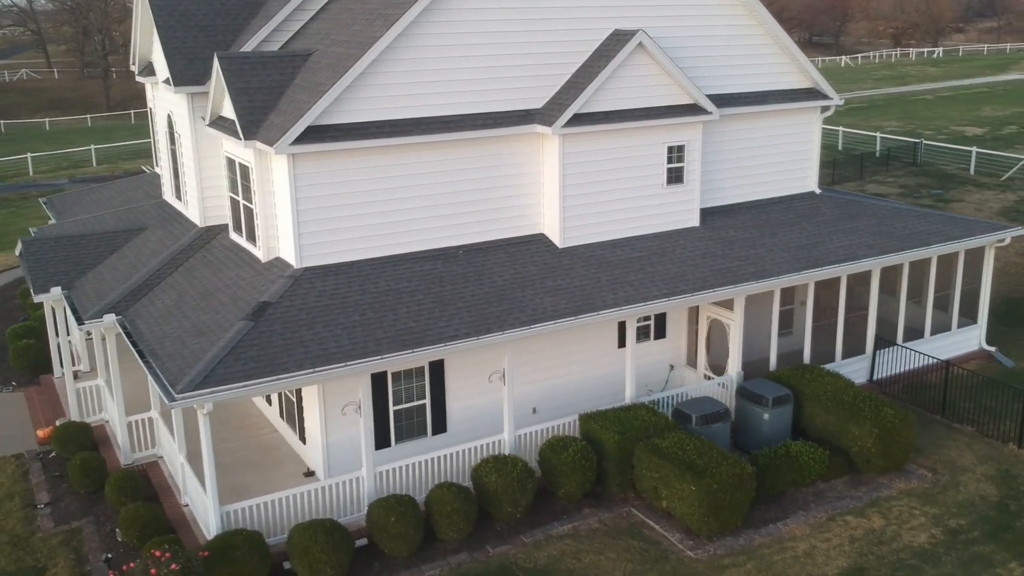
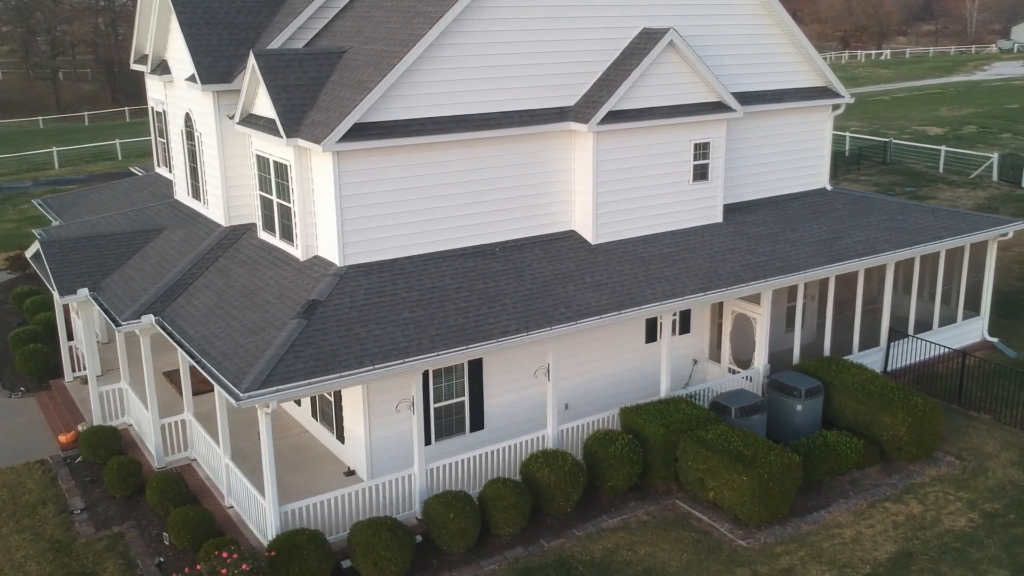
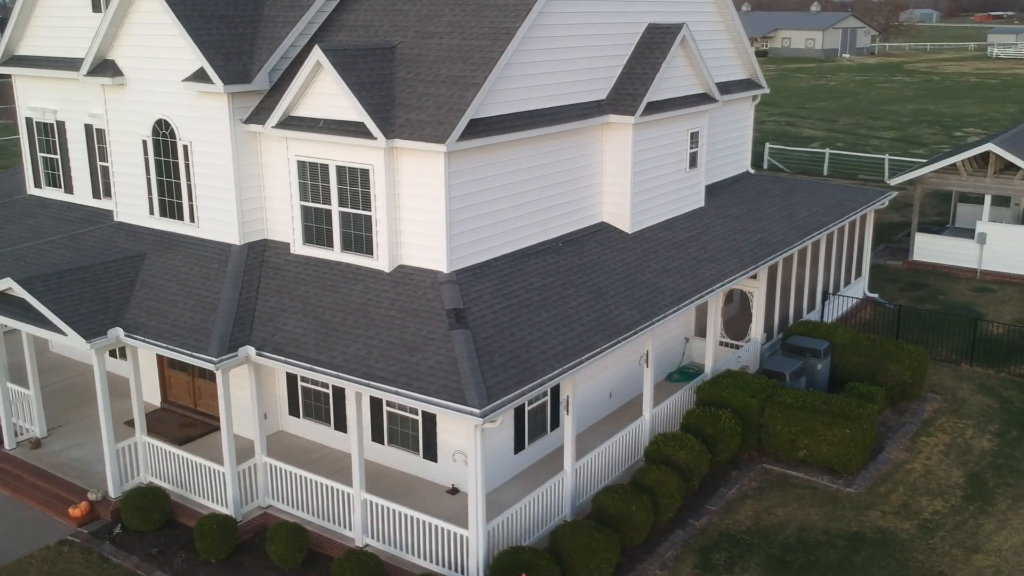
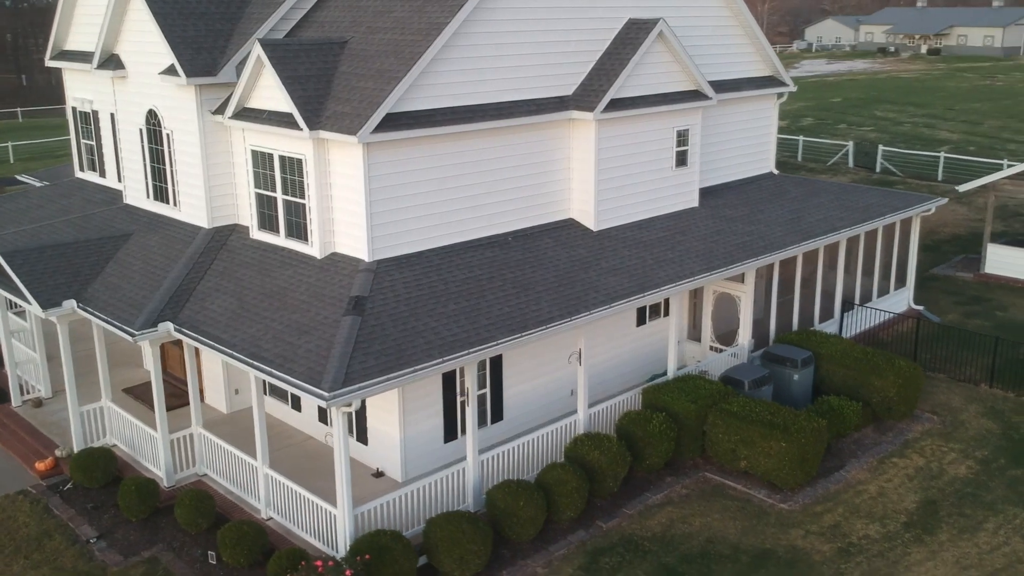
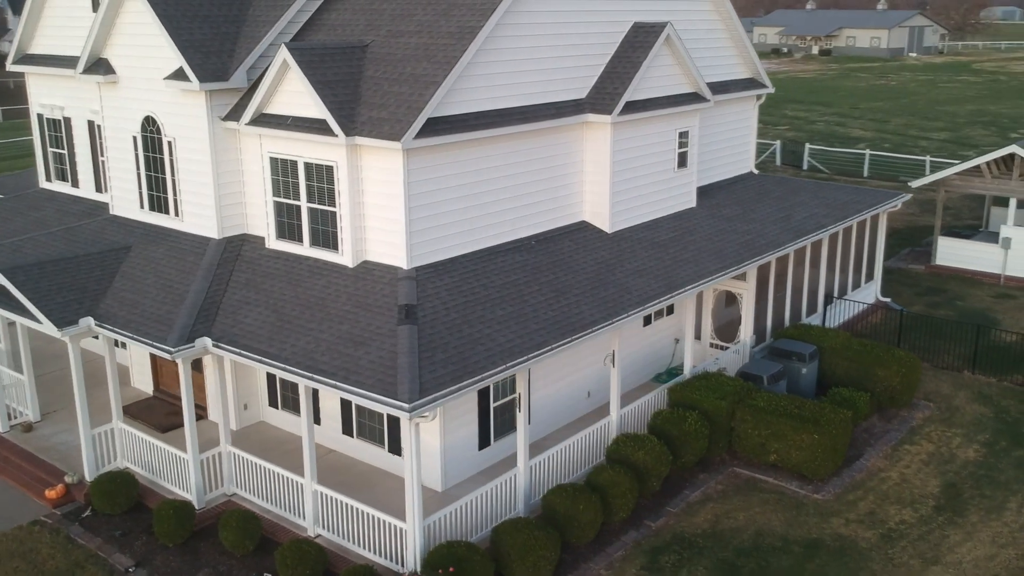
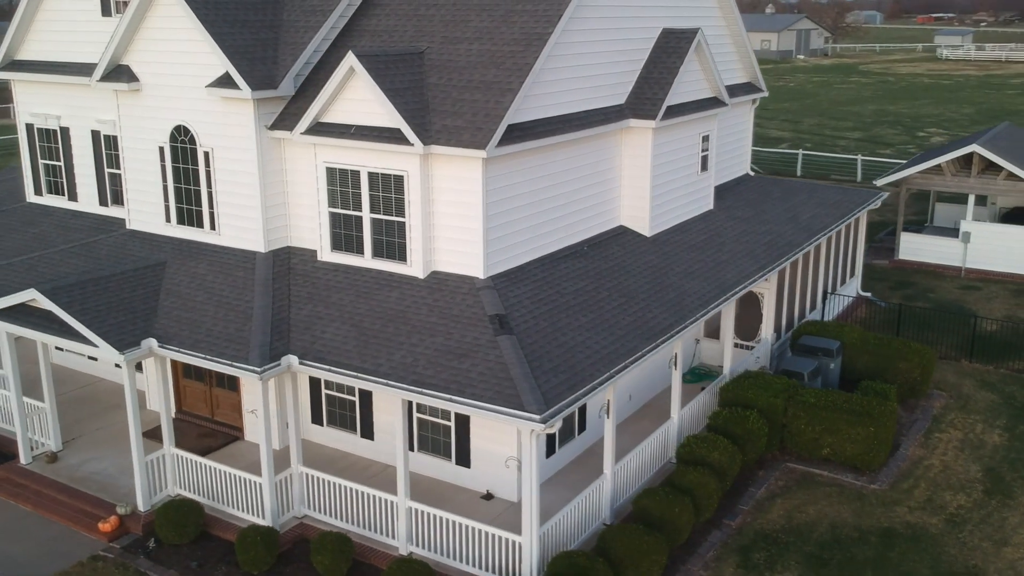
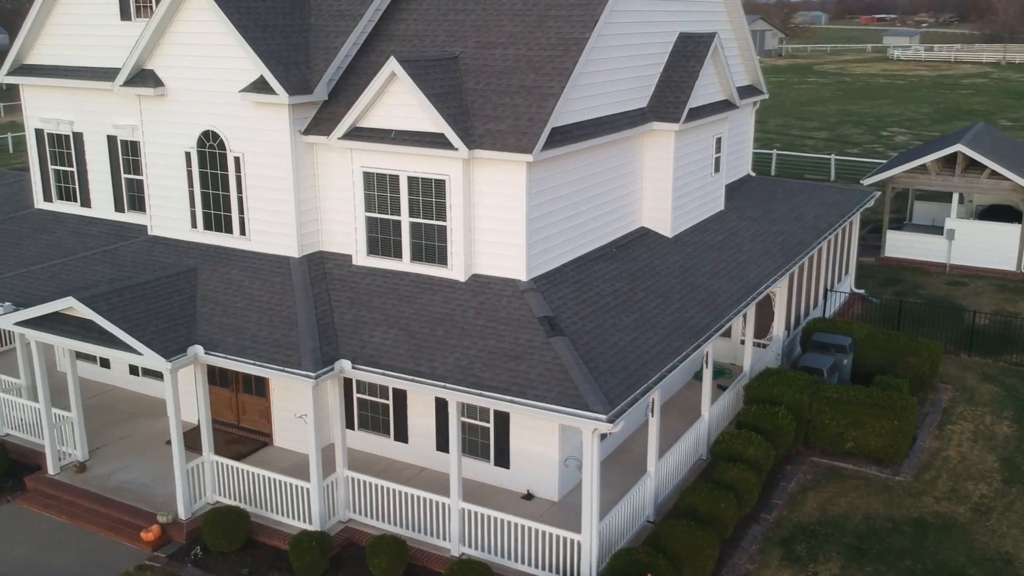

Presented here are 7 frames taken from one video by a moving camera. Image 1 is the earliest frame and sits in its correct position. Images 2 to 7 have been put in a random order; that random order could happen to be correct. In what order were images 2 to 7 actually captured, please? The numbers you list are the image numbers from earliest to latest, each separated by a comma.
2, 4, 5, 3, 6, 7
